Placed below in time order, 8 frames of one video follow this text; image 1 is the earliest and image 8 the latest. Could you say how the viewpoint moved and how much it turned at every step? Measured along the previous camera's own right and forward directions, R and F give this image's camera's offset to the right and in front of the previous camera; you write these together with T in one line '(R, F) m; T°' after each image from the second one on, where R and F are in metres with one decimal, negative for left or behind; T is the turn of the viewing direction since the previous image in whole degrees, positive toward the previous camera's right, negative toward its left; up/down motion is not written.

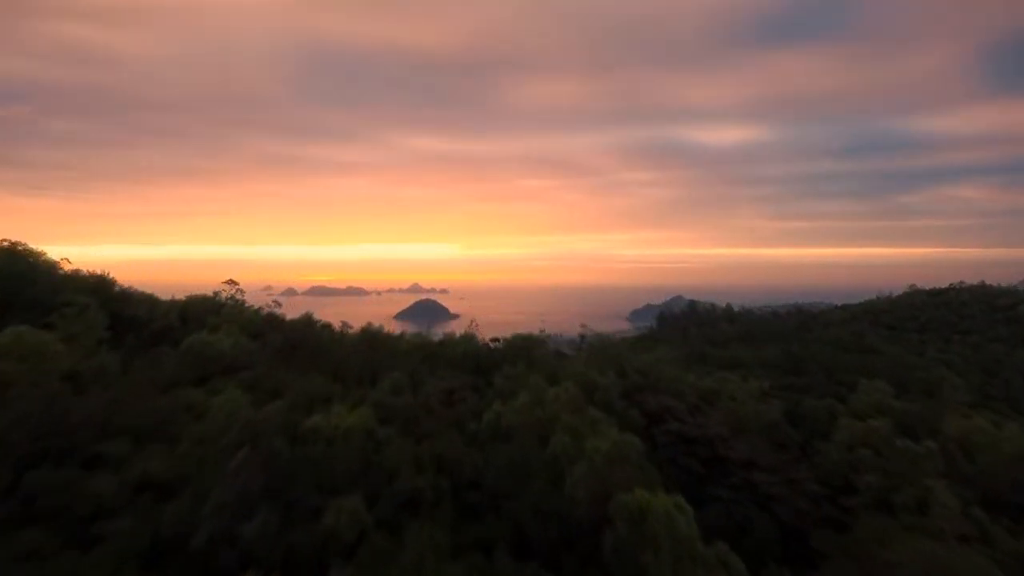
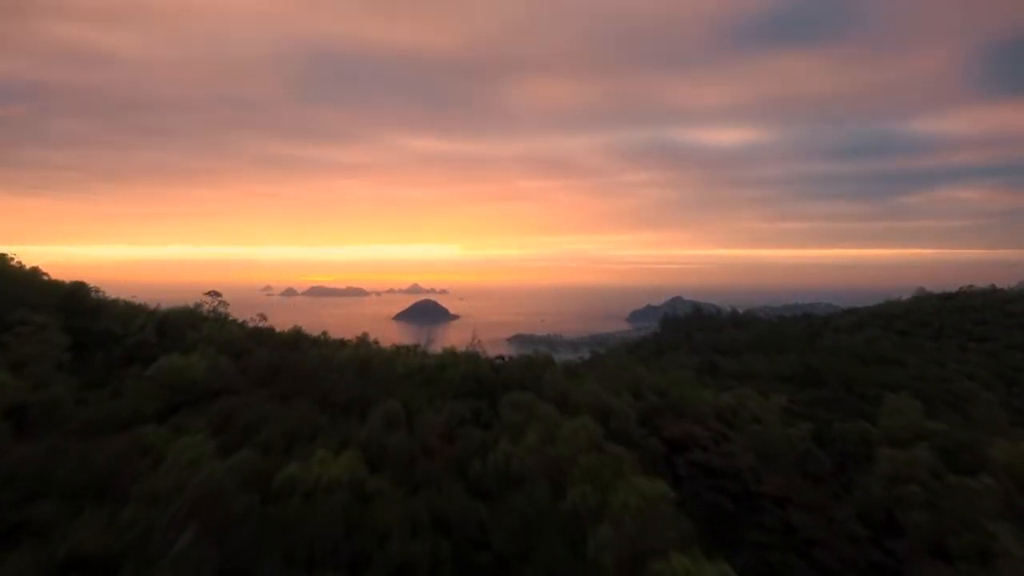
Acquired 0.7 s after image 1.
(+0.1, +0.5) m; -1°
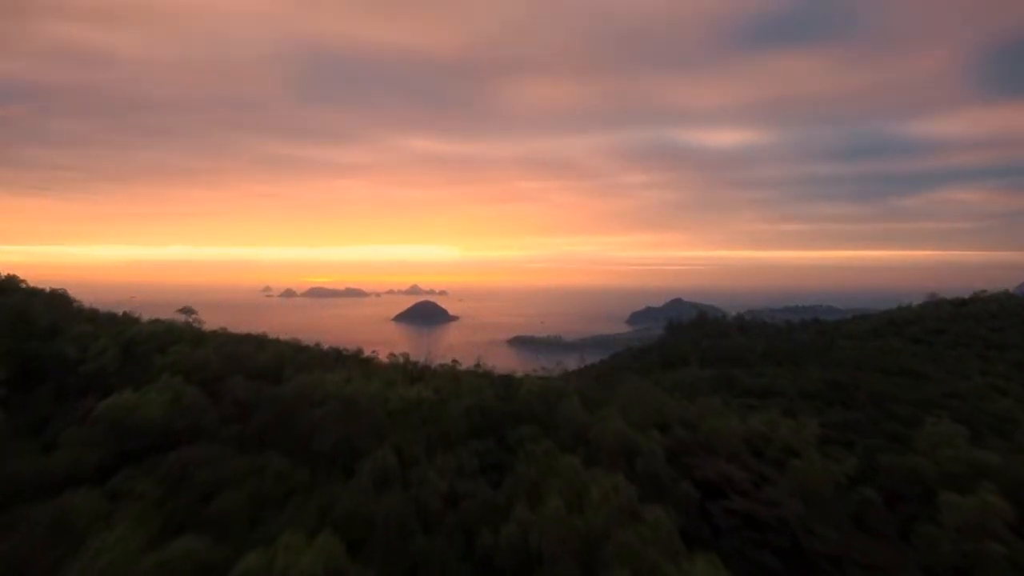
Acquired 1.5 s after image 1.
(-0.1, +0.7) m; 0°
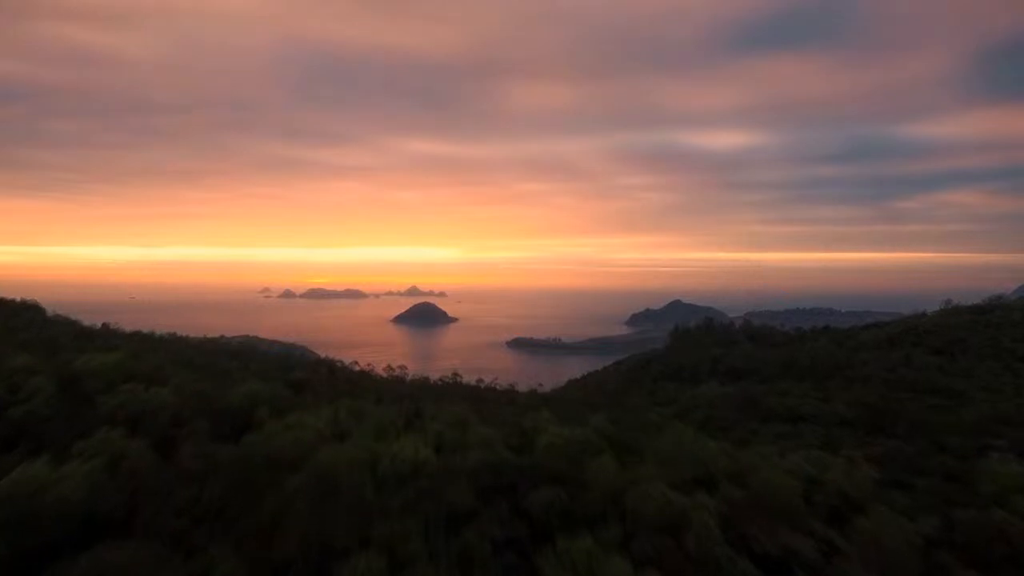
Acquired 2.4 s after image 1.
(-0.1, +0.9) m; 0°
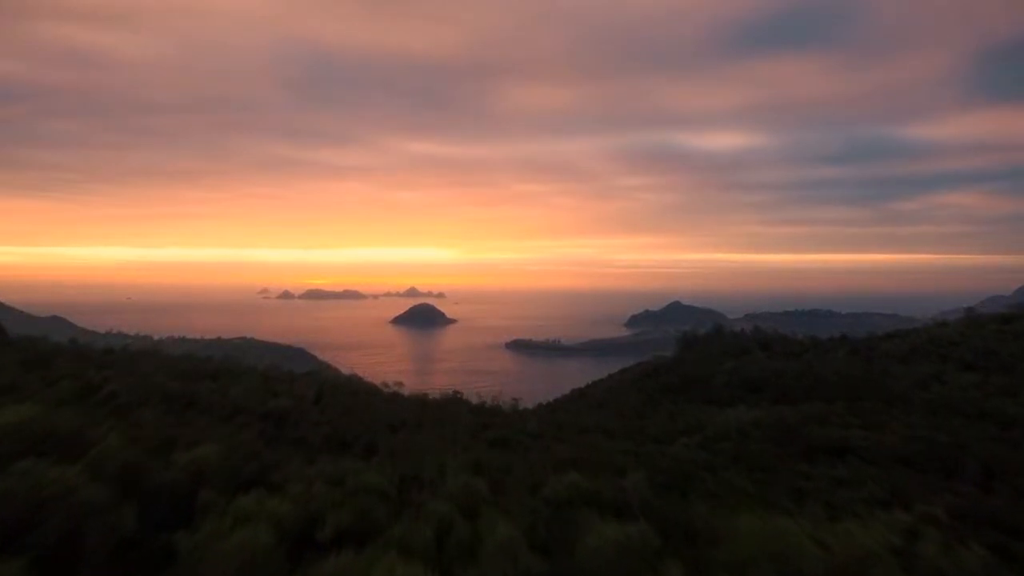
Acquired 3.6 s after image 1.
(-0.1, +1.2) m; 0°
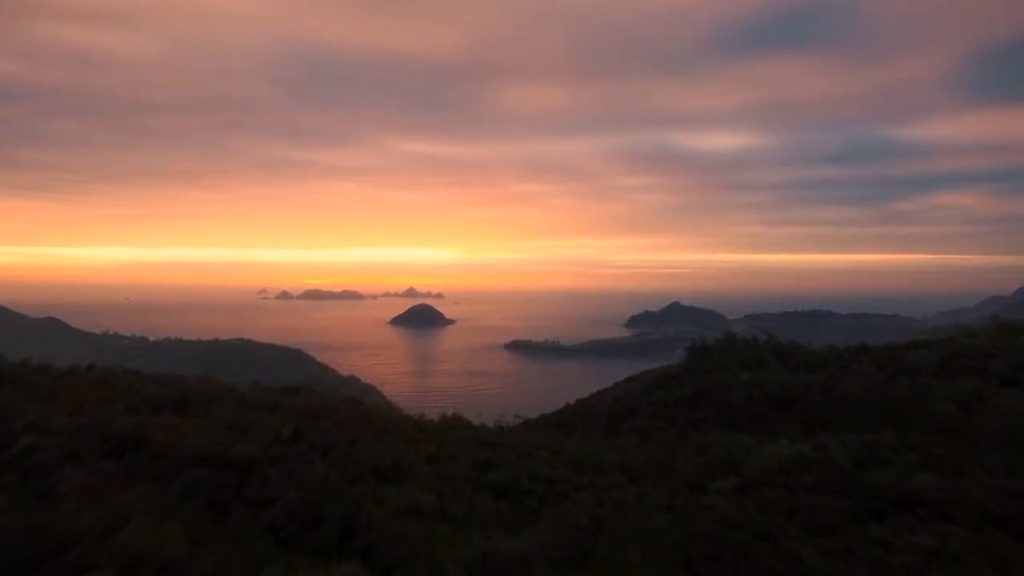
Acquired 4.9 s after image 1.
(-0.1, +1.3) m; 0°
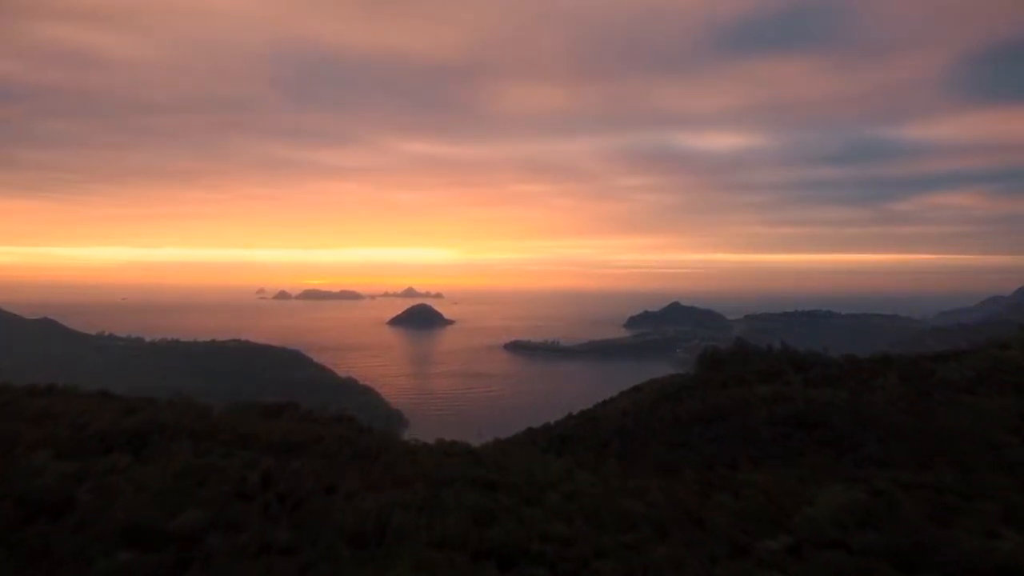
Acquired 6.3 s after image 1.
(-0.2, +1.1) m; 0°
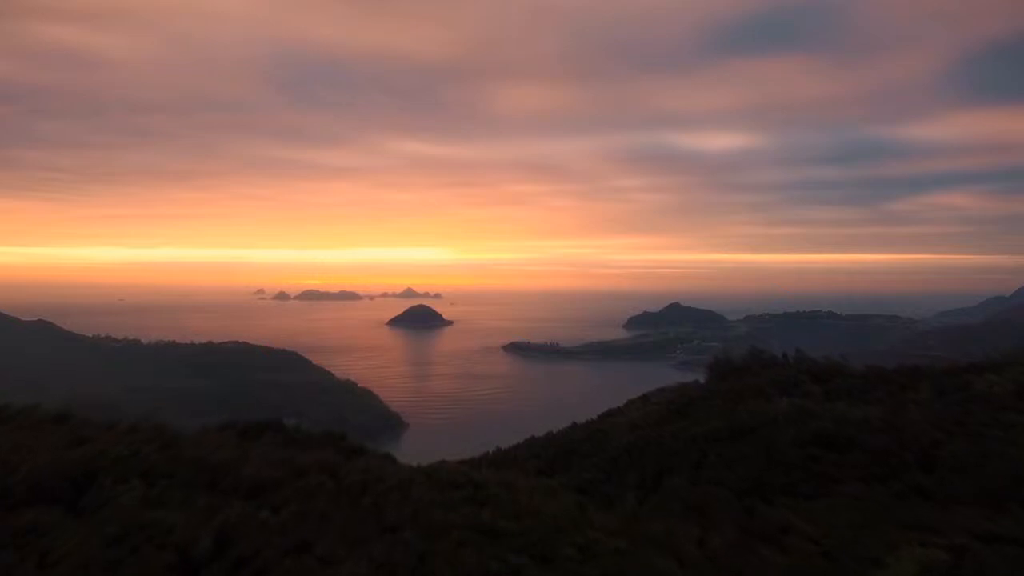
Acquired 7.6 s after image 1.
(-0.1, +1.5) m; 0°
